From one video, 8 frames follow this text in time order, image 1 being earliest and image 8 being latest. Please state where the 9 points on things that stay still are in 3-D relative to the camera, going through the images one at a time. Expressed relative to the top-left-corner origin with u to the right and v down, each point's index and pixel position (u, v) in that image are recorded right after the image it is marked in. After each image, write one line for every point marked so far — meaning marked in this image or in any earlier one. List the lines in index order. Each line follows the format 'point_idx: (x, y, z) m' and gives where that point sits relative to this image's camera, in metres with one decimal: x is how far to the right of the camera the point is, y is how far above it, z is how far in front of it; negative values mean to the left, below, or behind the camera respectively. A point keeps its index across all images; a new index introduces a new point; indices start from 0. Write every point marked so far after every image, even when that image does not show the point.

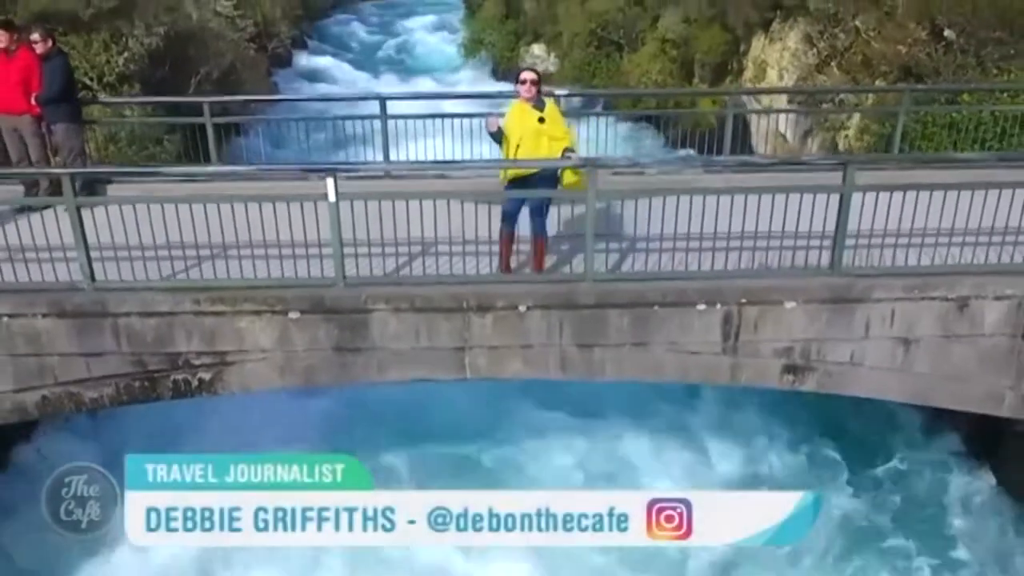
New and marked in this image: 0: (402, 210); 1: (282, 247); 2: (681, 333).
0: (-0.9, +0.6, +7.4) m
1: (-1.7, +0.3, +6.7) m
2: (+1.2, -0.3, +6.1) m
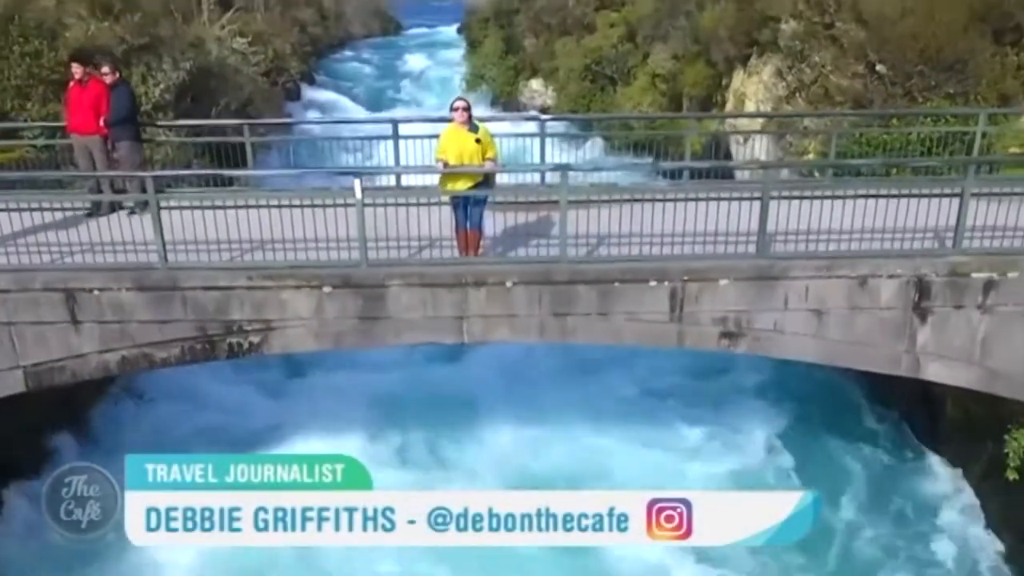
0: (-1.0, +0.7, +8.9) m
1: (-1.8, +0.5, +8.2) m
2: (+1.1, -0.1, +7.5) m
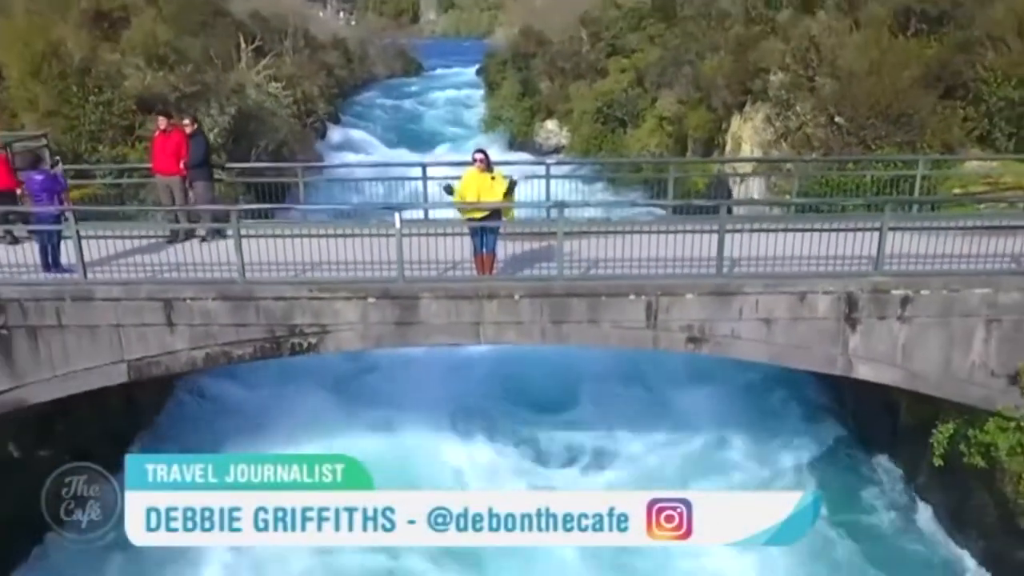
0: (-0.9, +0.6, +10.8) m
1: (-1.7, +0.3, +10.1) m
2: (+1.2, -0.3, +9.4) m
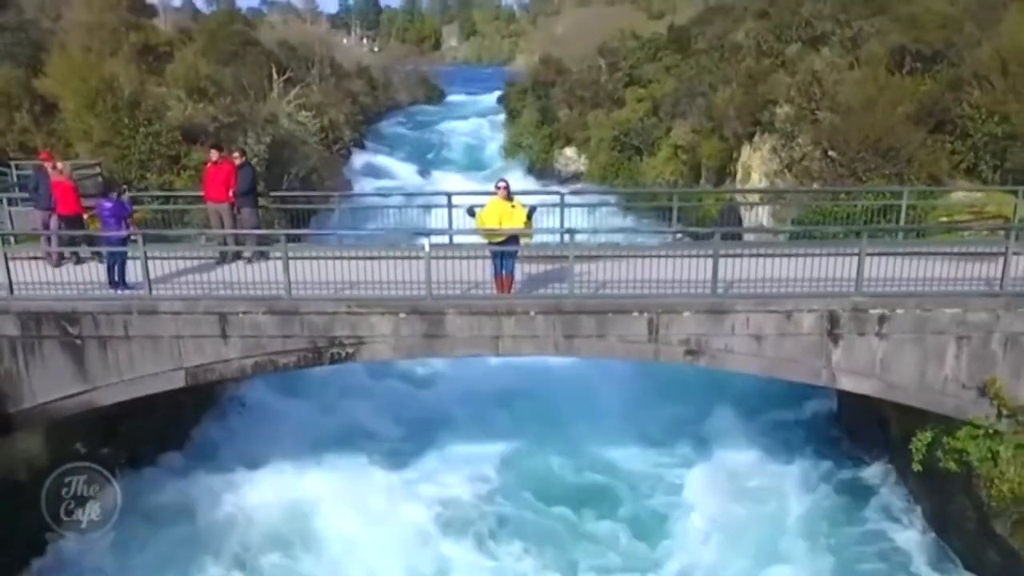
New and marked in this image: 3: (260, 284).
0: (-0.7, +0.3, +11.9) m
1: (-1.5, +0.1, +11.3) m
2: (+1.3, -0.5, +10.4) m
3: (-3.2, 0.0, +11.3) m
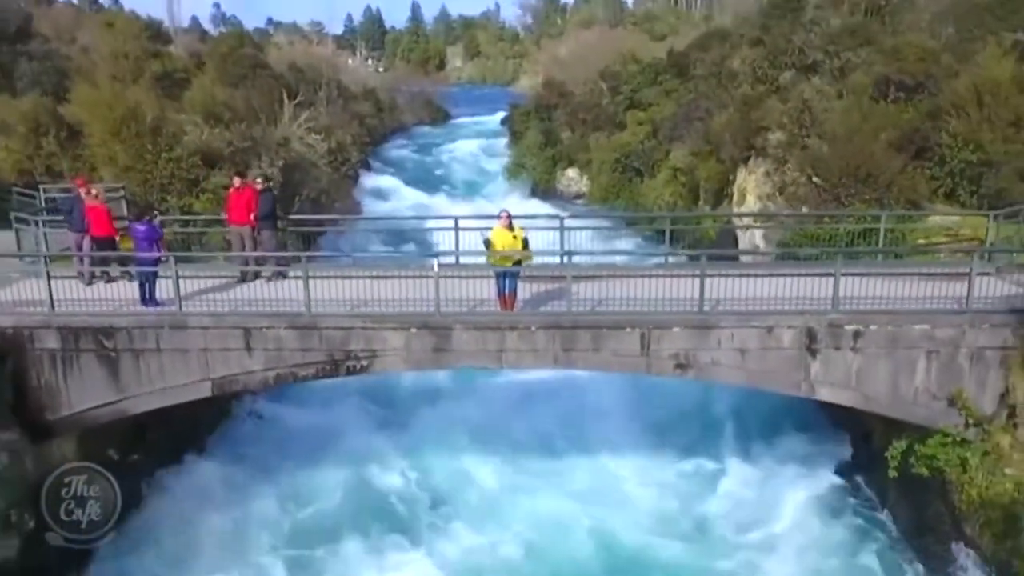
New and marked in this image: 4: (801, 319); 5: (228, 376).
0: (-0.7, +0.1, +12.8) m
1: (-1.5, -0.1, +12.1) m
2: (+1.4, -0.7, +11.3) m
3: (-3.2, -0.2, +12.1) m
4: (+3.7, -0.4, +11.1) m
5: (-3.8, -1.2, +11.6) m
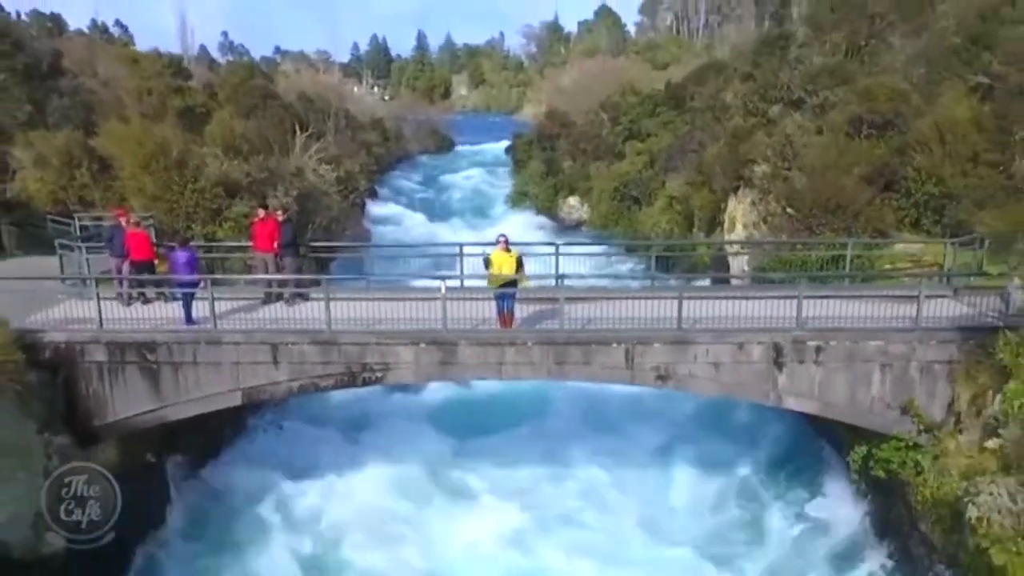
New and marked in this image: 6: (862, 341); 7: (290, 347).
0: (-0.7, -0.3, +14.2) m
1: (-1.5, -0.4, +13.5) m
2: (+1.3, -1.0, +12.7) m
3: (-3.2, -0.5, +13.5) m
4: (+3.6, -0.7, +12.5) m
5: (-3.8, -1.5, +13.0) m
6: (+5.0, -0.7, +12.5) m
7: (-3.2, -0.9, +12.8) m
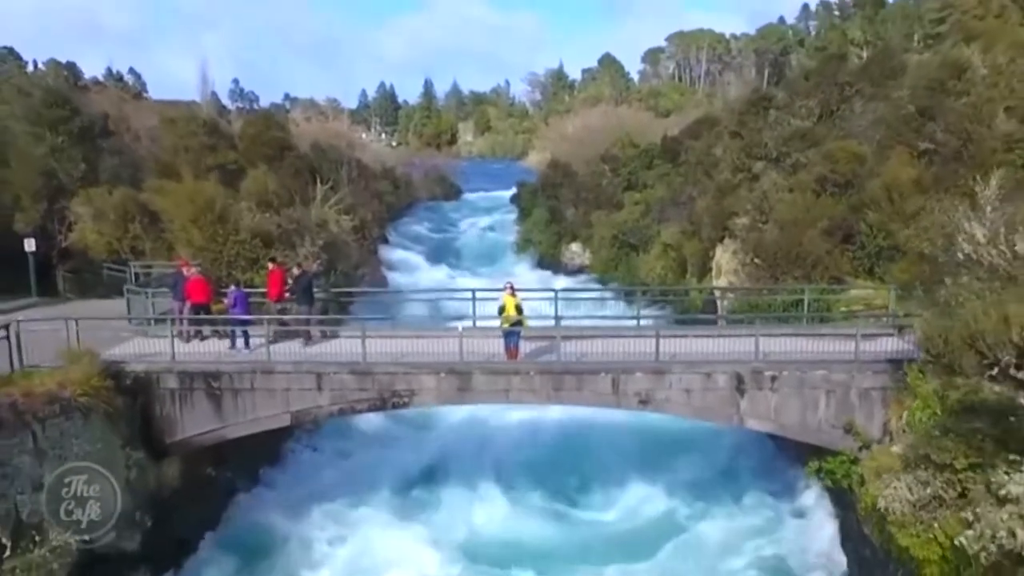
0: (-0.6, -1.0, +16.7) m
1: (-1.4, -1.2, +16.1) m
2: (+1.4, -1.7, +15.1) m
3: (-3.1, -1.2, +16.1) m
4: (+3.7, -1.3, +15.0) m
5: (-3.7, -2.1, +15.5) m
6: (+5.1, -1.4, +14.9) m
7: (-3.1, -1.5, +15.3) m
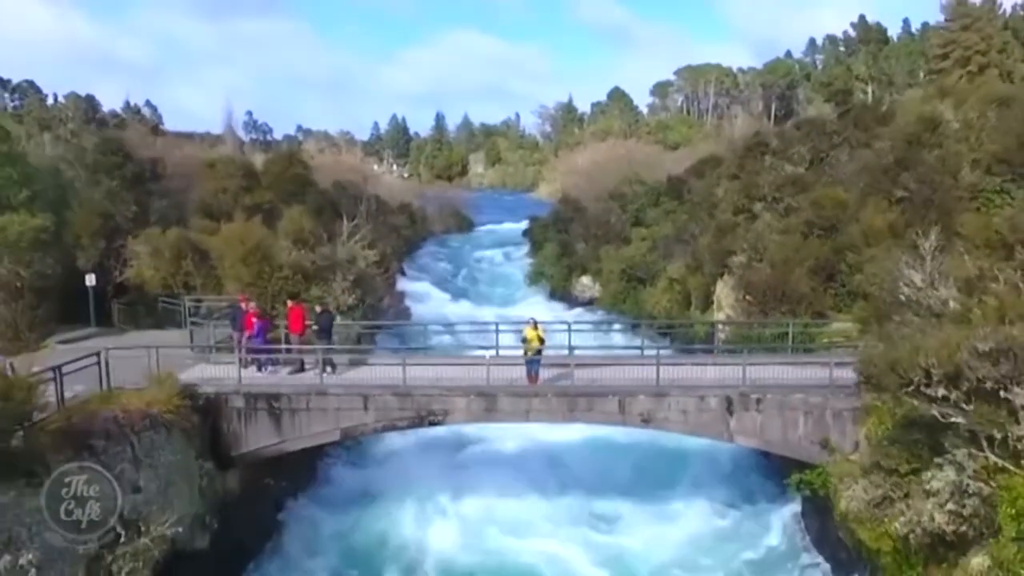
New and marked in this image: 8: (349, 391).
0: (-0.1, -1.7, +19.1) m
1: (-1.0, -1.9, +18.5) m
2: (+1.8, -2.4, +17.5) m
3: (-2.7, -1.9, +18.5) m
4: (+4.1, -2.0, +17.3) m
5: (-3.3, -2.8, +17.9) m
6: (+5.5, -2.1, +17.3) m
7: (-2.7, -2.2, +17.8) m
8: (-3.3, -2.1, +17.8) m
